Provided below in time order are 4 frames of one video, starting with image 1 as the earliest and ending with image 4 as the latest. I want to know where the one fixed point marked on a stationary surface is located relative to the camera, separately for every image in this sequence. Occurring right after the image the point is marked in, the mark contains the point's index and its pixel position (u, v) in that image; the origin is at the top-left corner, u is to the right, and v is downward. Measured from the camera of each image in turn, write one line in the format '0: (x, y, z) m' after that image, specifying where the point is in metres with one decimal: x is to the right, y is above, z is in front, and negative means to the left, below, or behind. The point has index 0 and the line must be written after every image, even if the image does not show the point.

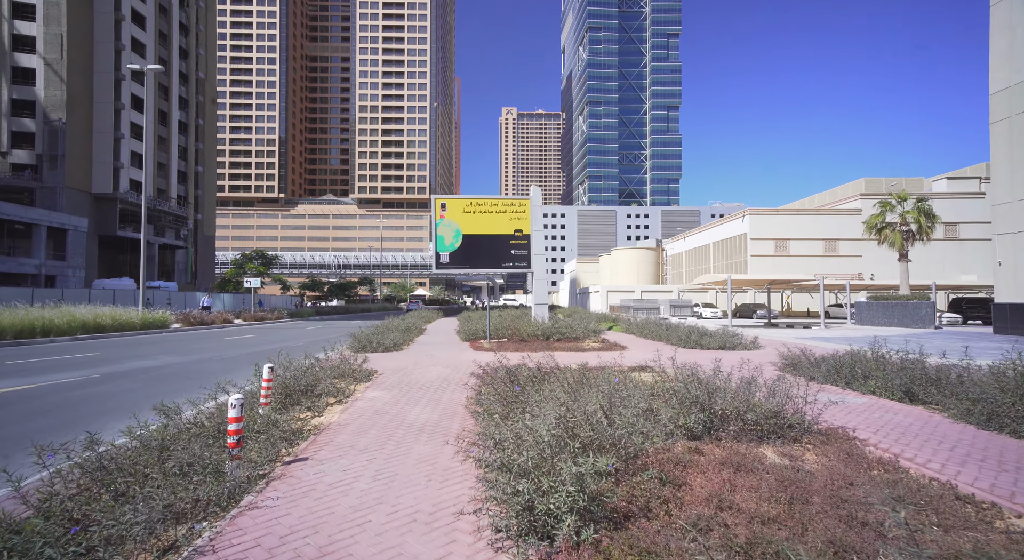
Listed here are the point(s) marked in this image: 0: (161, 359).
0: (-9.4, -2.2, +13.7) m
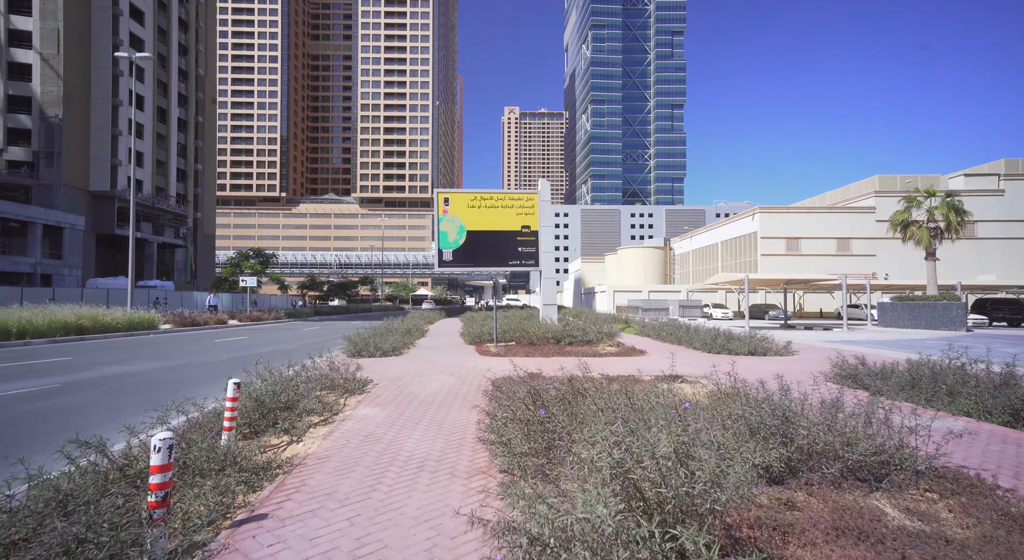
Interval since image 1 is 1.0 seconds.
0: (-9.1, -2.1, +12.6) m
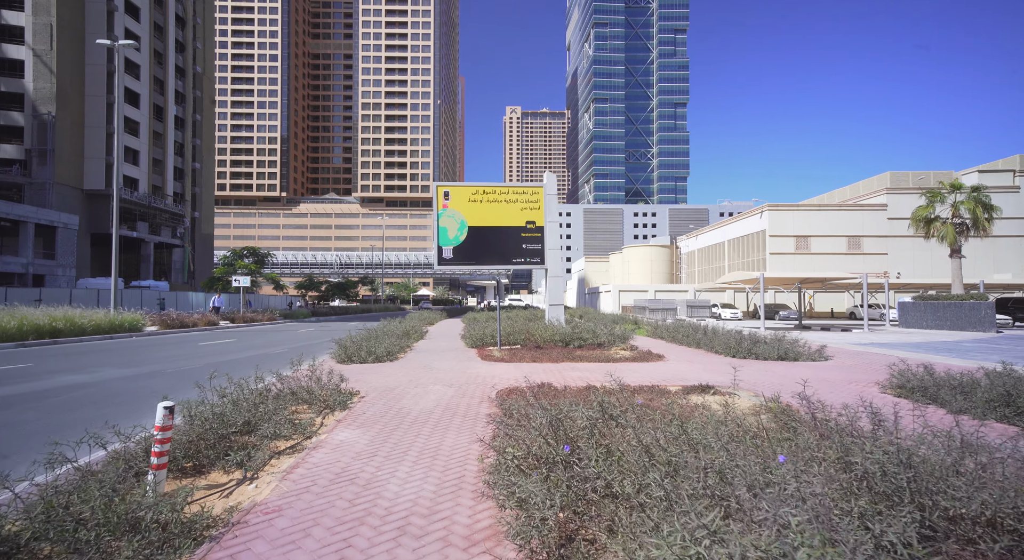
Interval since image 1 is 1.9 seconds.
0: (-9.0, -2.1, +11.4) m
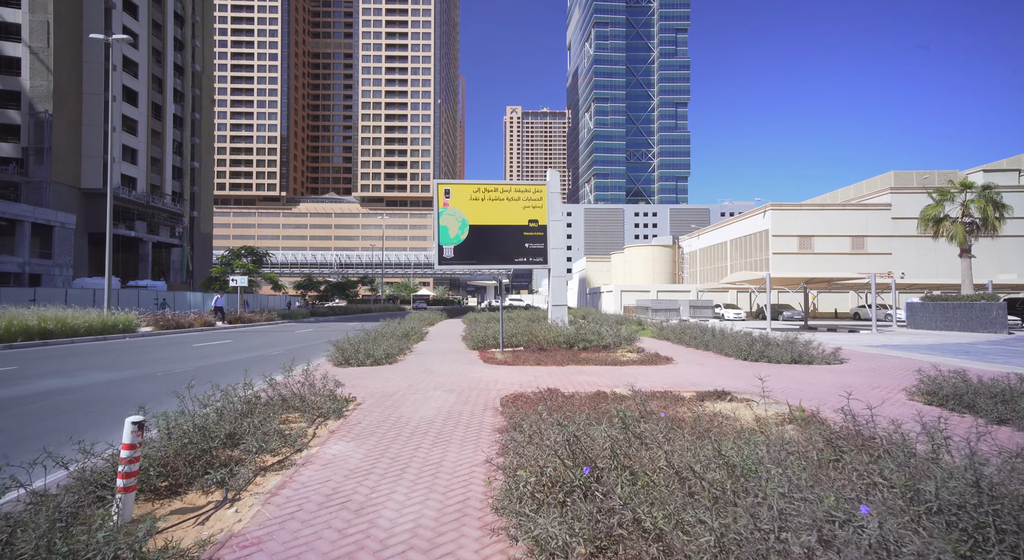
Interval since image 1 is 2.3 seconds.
0: (-8.9, -2.1, +10.9) m
